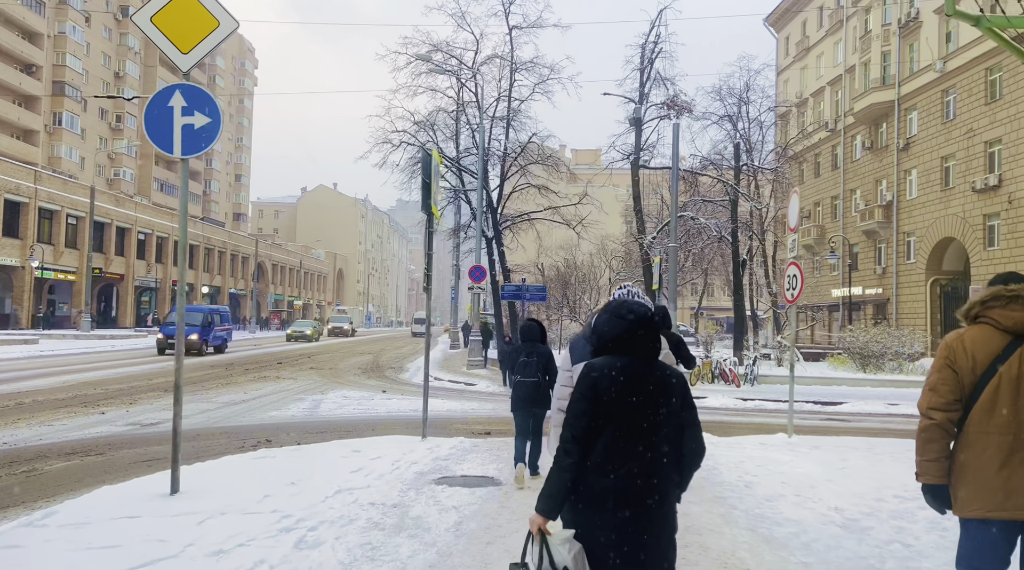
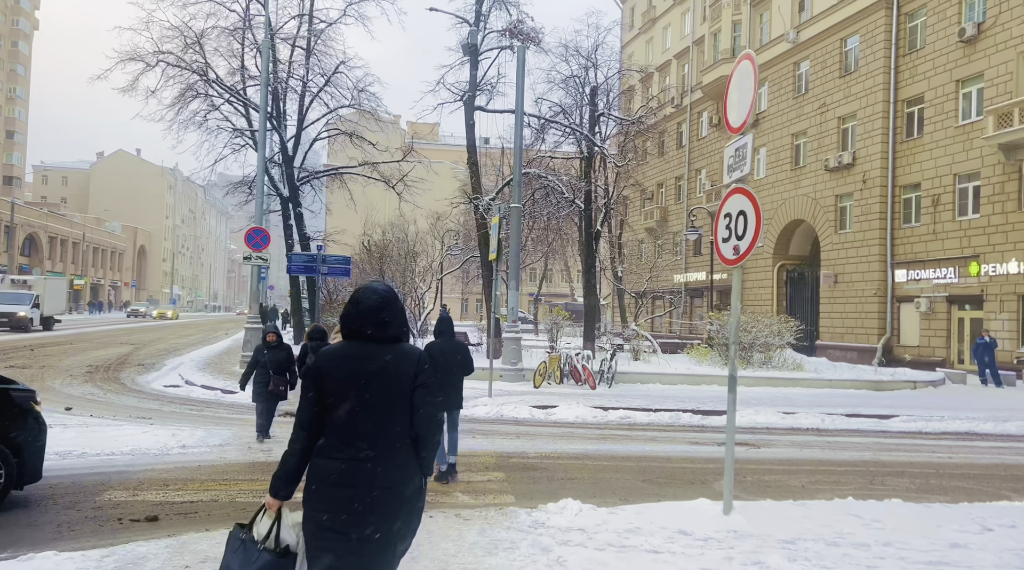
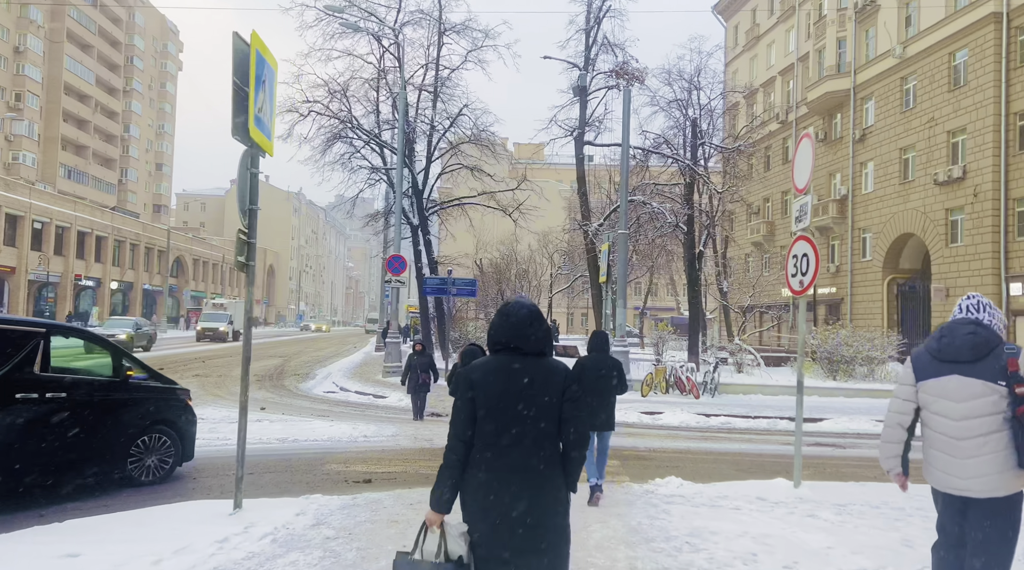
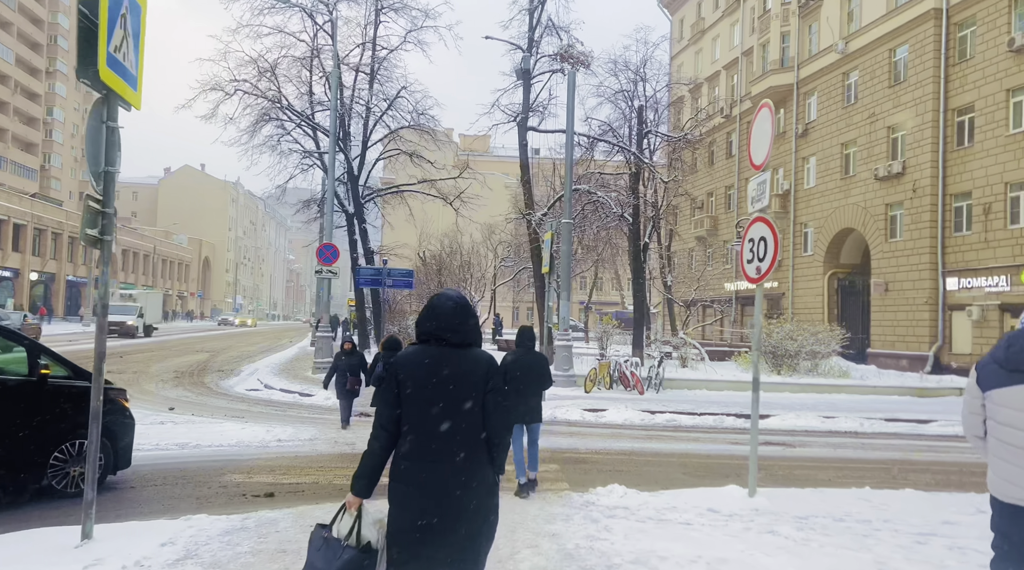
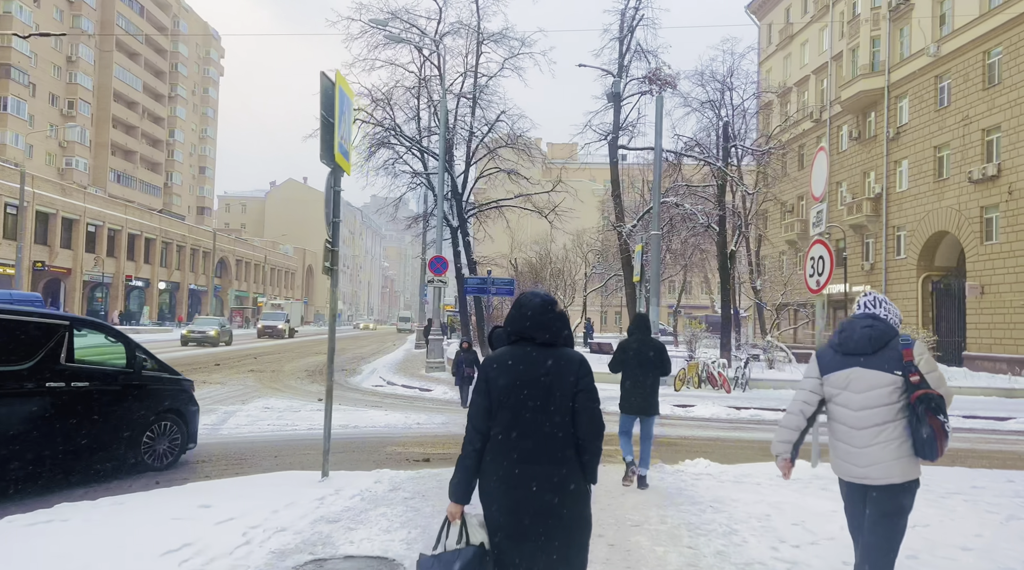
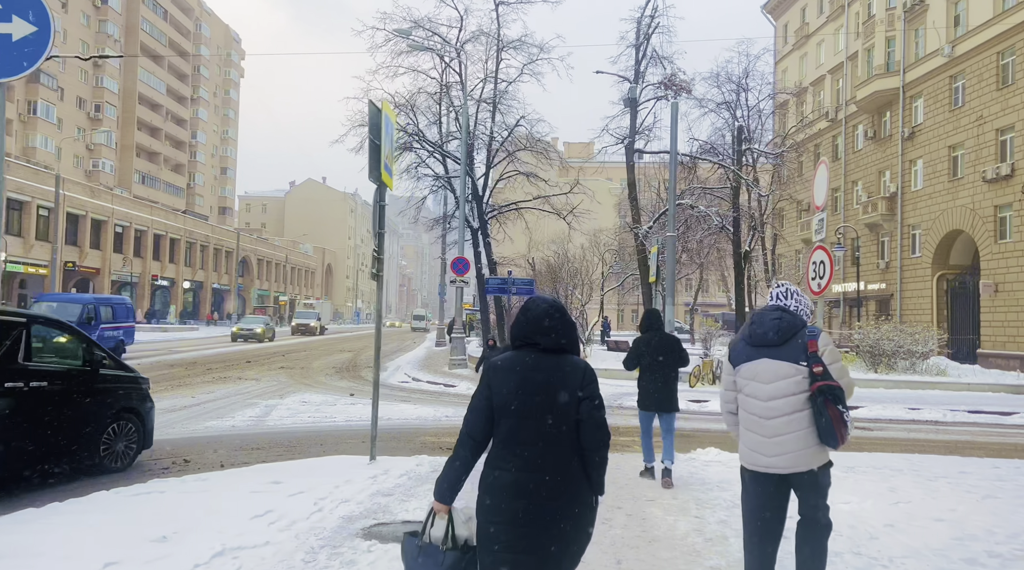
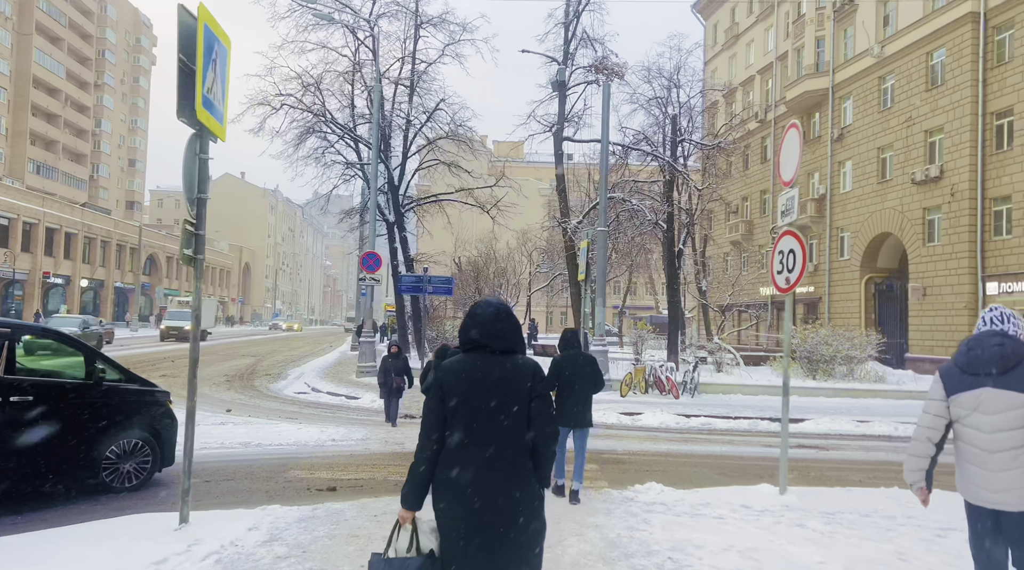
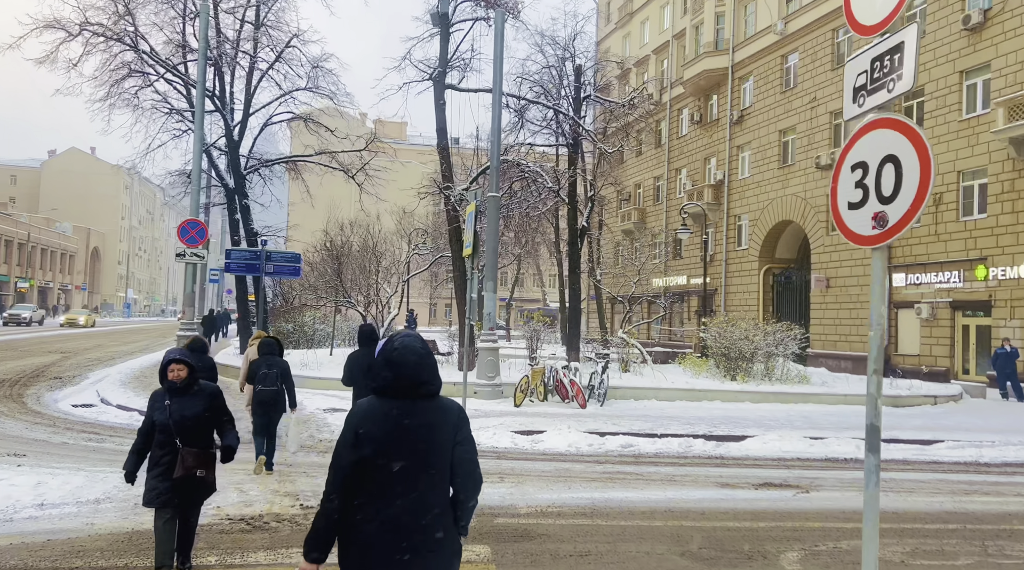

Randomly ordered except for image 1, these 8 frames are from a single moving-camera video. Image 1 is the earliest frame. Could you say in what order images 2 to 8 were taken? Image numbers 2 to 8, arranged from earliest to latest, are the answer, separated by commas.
6, 5, 3, 7, 4, 2, 8
